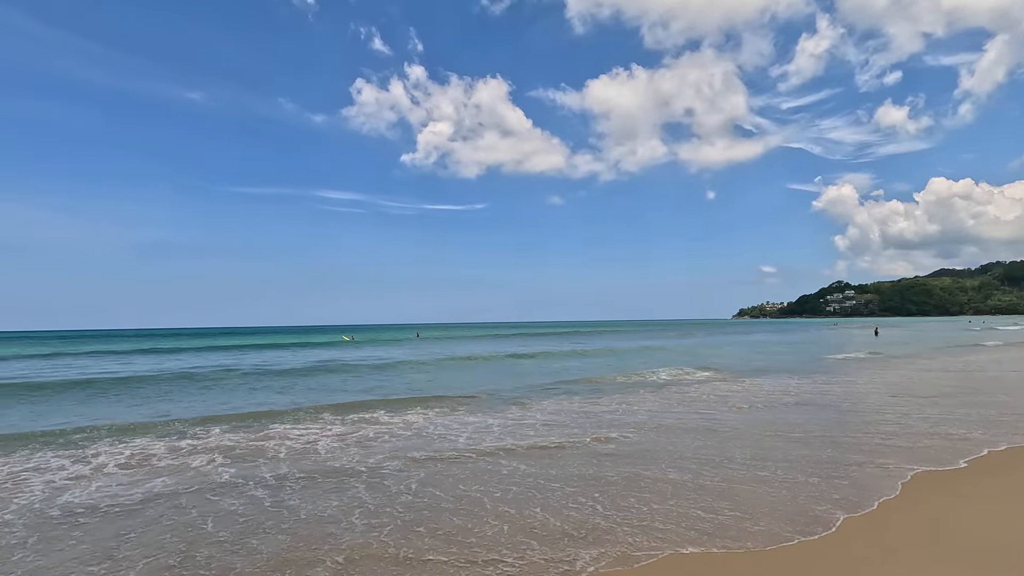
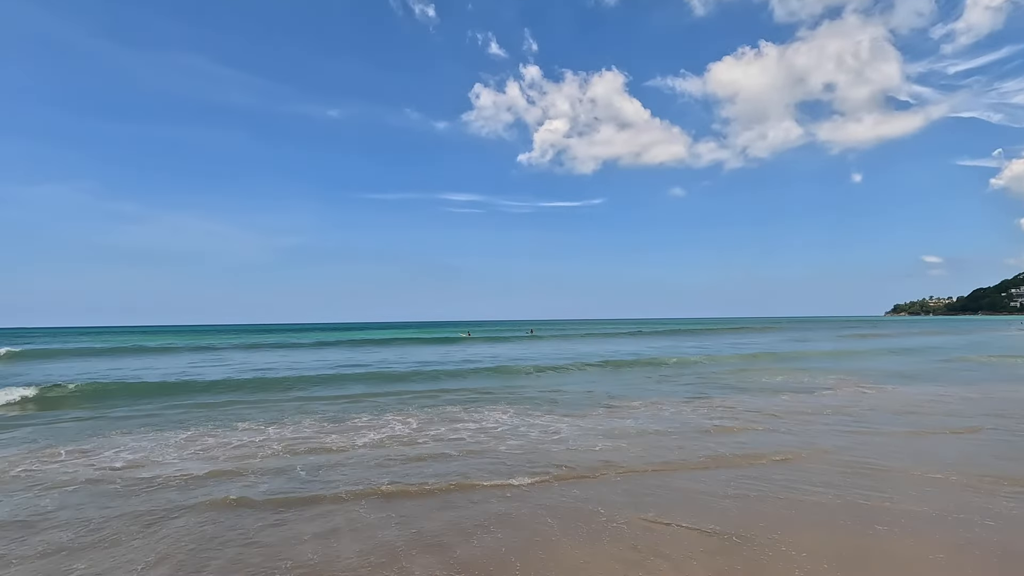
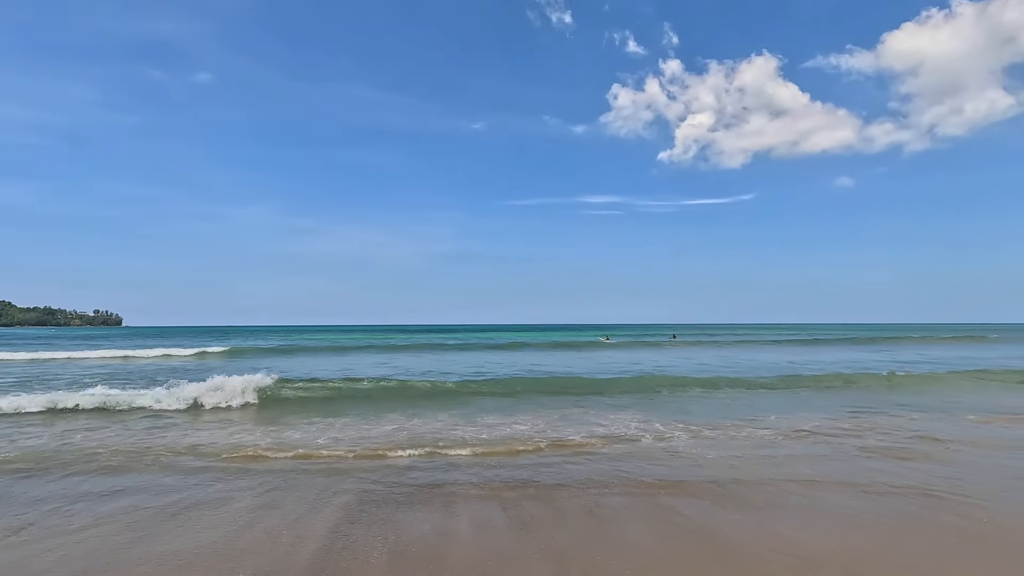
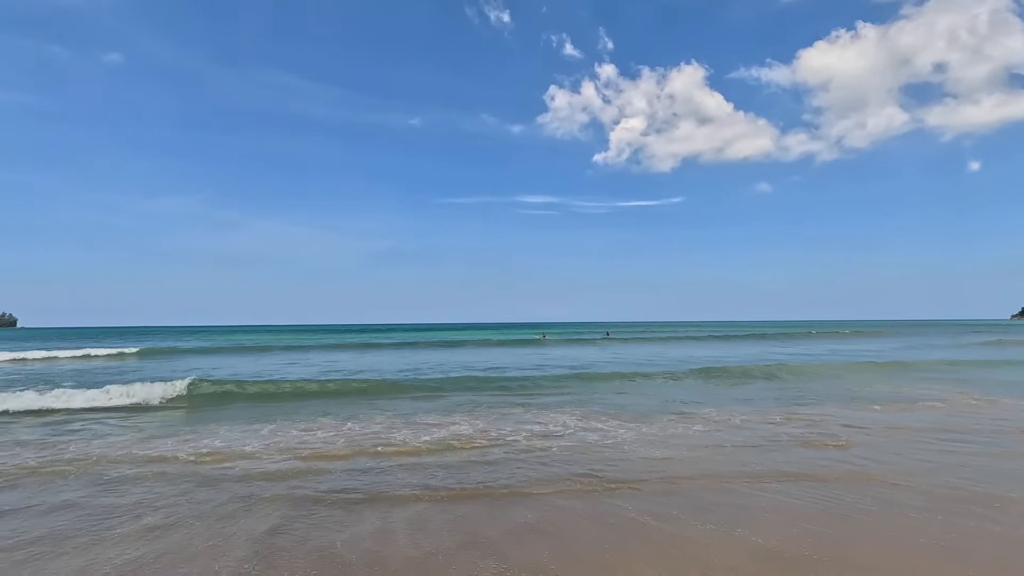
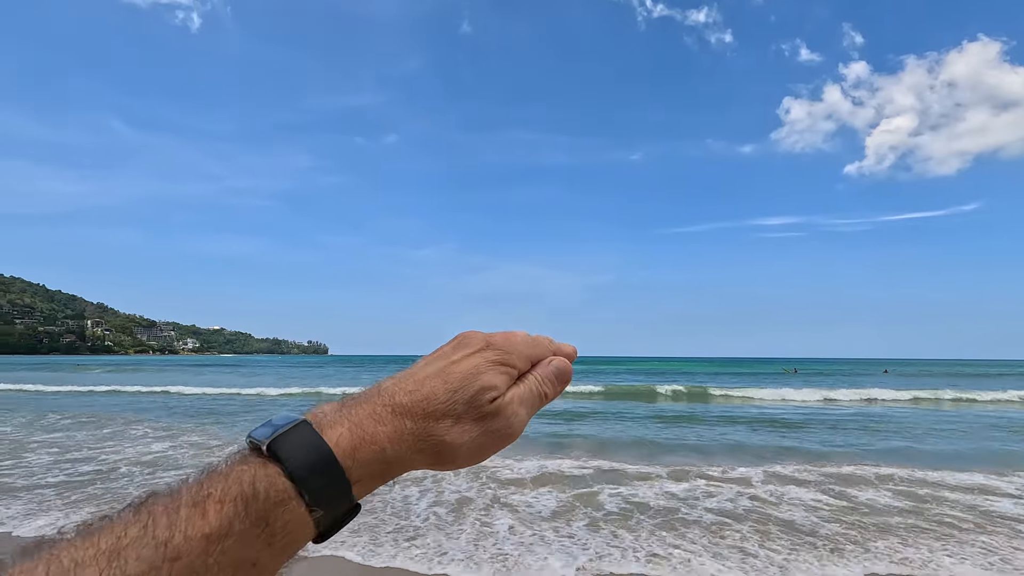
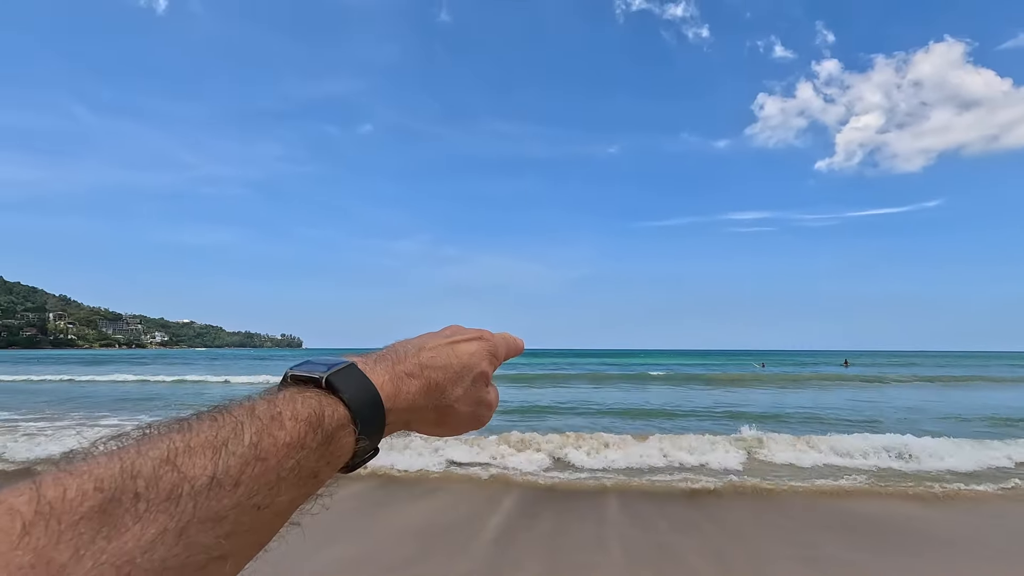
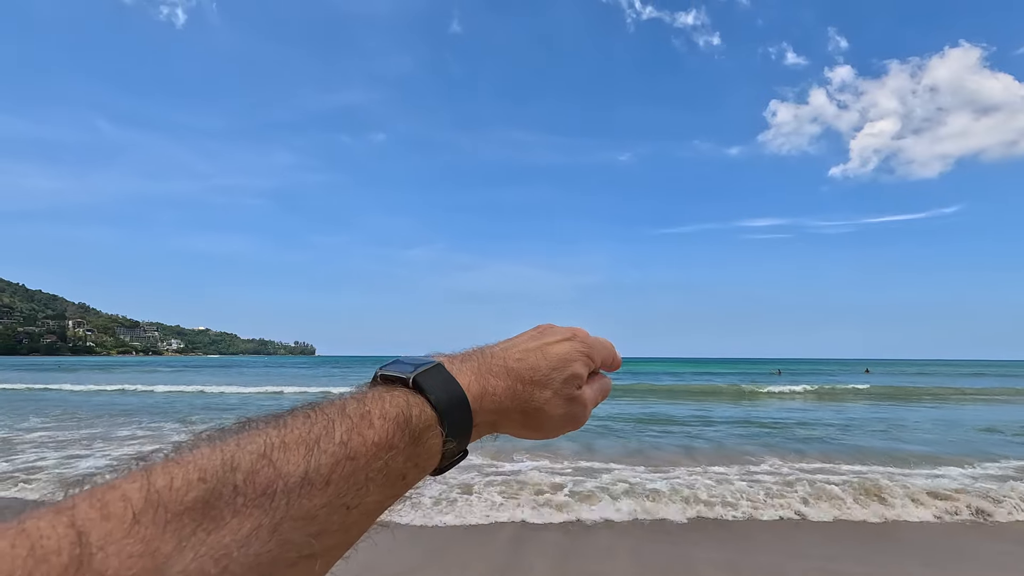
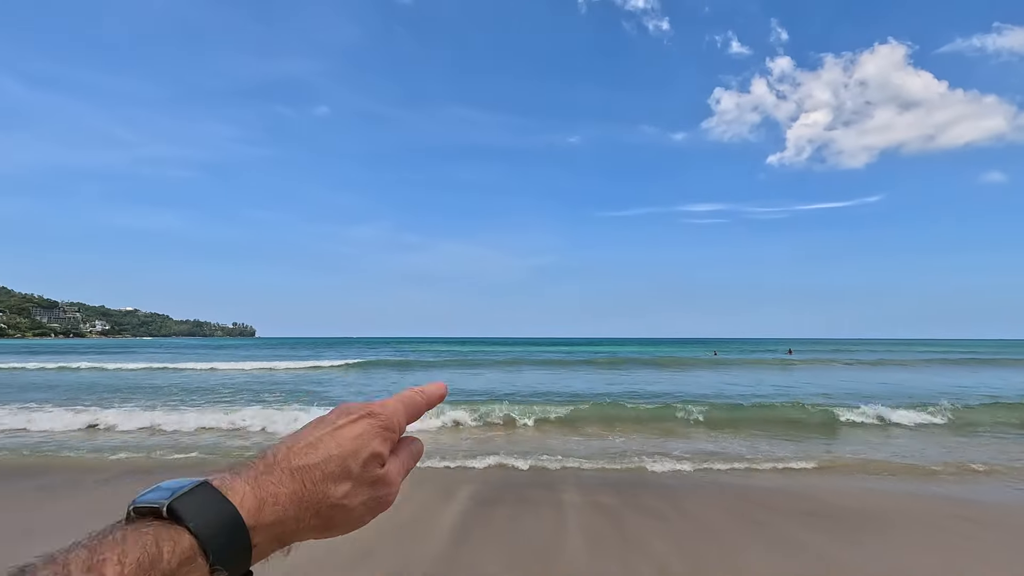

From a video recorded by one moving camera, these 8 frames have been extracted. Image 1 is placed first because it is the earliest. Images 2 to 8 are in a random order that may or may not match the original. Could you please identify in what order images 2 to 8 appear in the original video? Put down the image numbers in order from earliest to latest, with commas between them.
2, 4, 3, 8, 6, 7, 5
